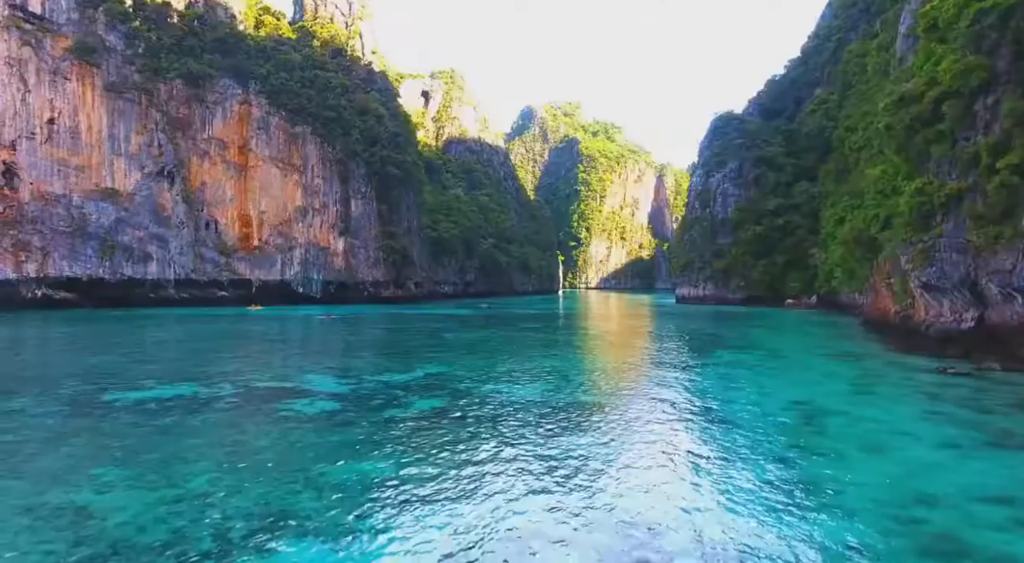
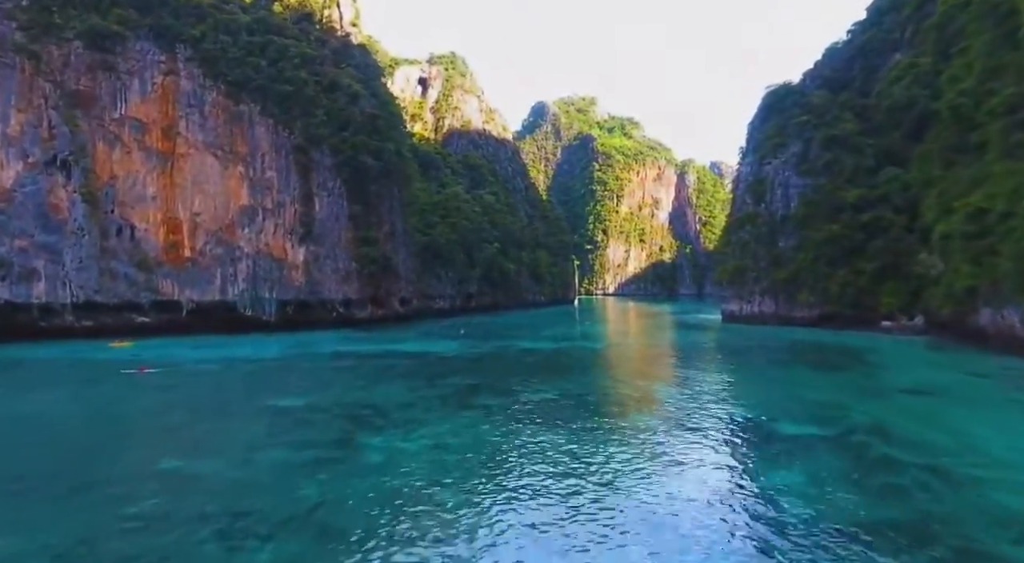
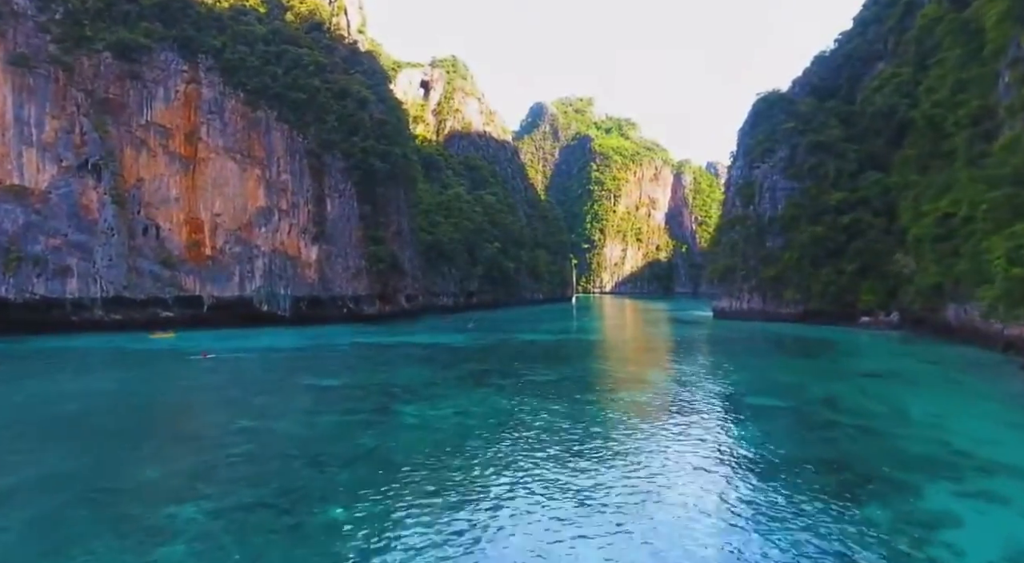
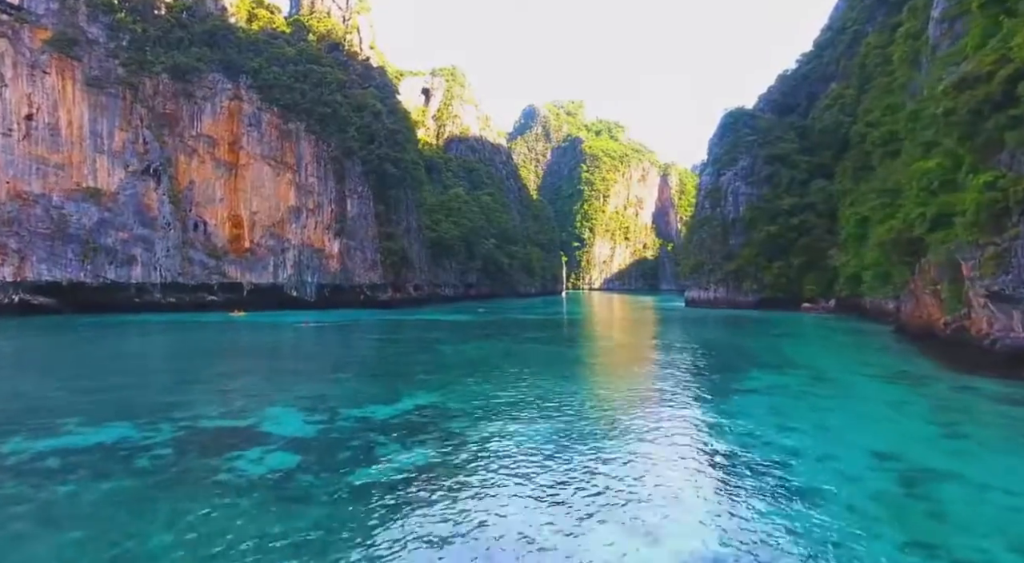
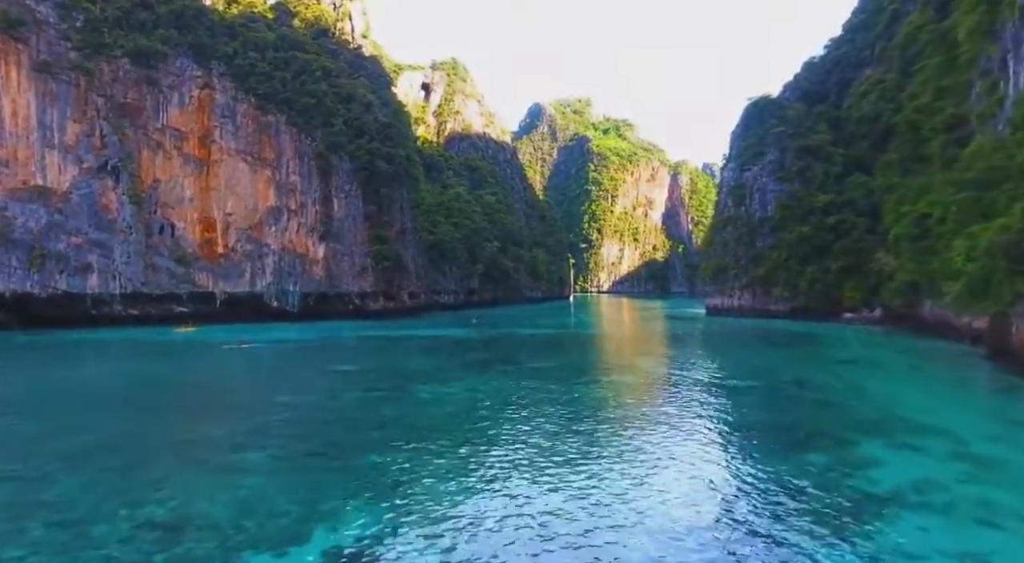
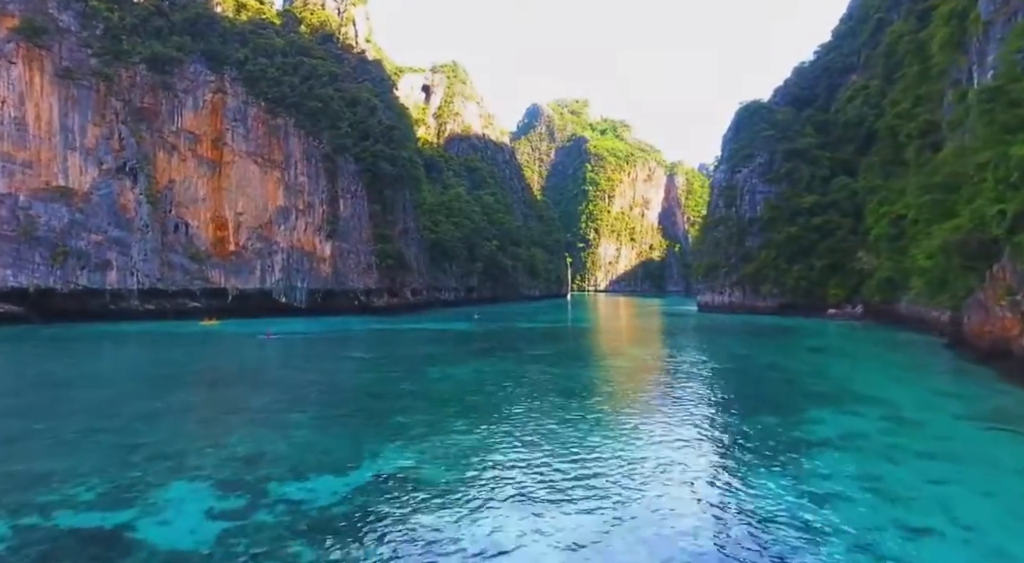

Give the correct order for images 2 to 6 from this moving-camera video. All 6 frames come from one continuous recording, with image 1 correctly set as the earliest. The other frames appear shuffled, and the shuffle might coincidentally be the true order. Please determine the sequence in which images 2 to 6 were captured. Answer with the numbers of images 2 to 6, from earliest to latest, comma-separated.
4, 6, 5, 3, 2
